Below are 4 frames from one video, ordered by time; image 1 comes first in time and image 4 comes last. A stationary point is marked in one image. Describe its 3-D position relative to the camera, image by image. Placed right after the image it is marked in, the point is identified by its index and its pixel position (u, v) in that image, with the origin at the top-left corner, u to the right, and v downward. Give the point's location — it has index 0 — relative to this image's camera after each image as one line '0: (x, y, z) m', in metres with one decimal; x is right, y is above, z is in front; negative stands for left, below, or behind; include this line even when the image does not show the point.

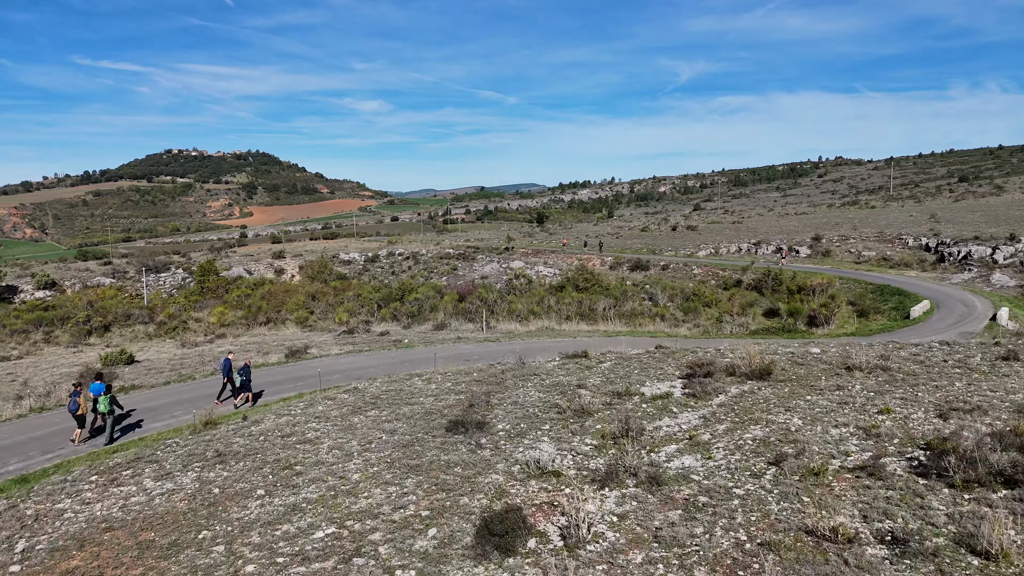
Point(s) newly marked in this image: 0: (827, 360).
0: (+4.3, -1.0, +10.4) m
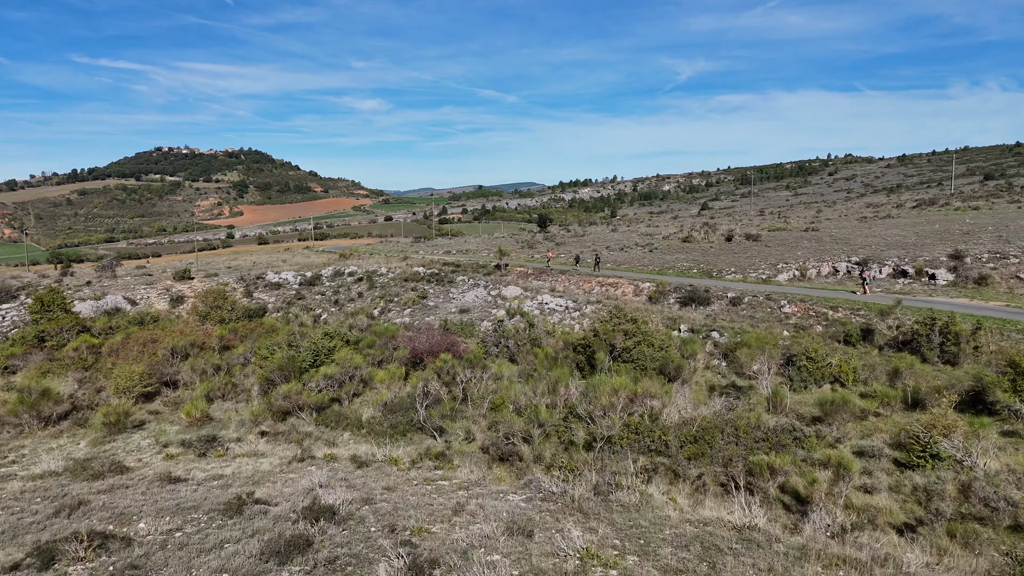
0: (+4.0, -2.3, -1.2) m
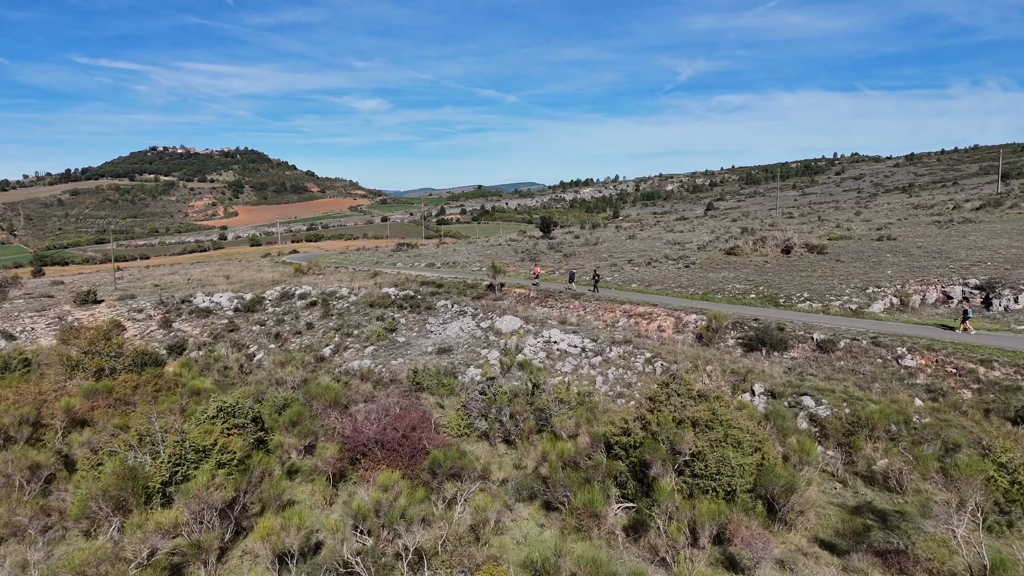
0: (+4.0, -3.1, -7.9) m
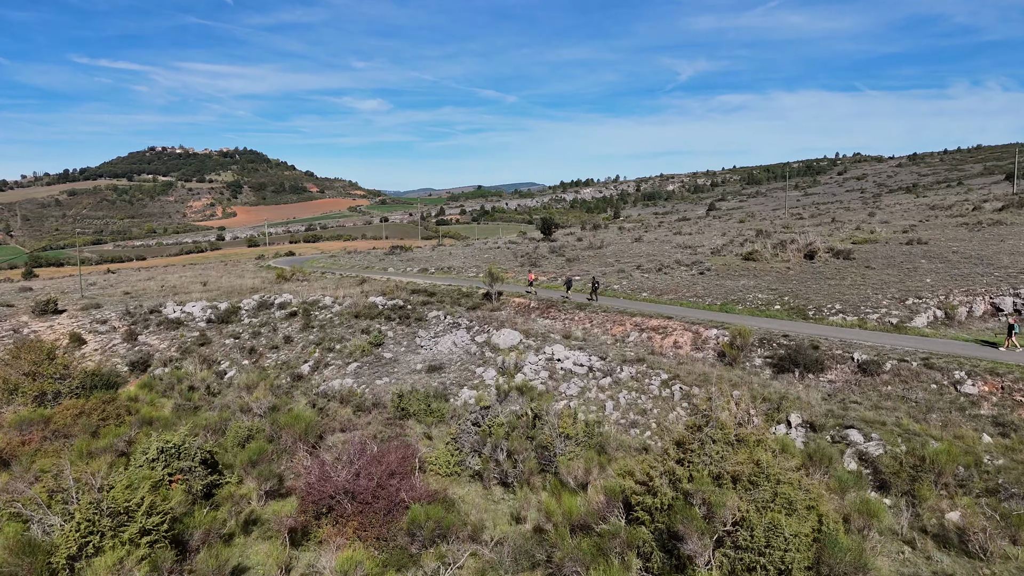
0: (+3.9, -3.4, -9.9) m
